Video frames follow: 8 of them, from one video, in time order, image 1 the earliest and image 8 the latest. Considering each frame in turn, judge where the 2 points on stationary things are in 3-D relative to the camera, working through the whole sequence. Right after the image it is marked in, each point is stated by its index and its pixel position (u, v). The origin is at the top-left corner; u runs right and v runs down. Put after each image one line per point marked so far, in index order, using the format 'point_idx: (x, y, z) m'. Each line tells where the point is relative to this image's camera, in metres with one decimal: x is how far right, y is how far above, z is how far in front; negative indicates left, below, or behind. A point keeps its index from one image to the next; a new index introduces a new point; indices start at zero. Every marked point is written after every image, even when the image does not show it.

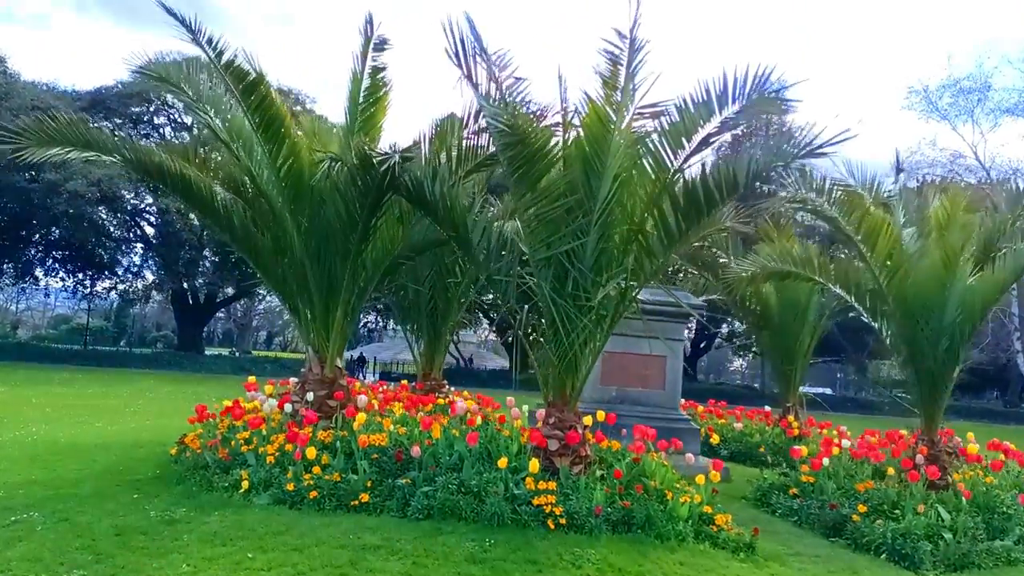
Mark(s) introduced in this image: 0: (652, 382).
0: (+1.3, -0.9, +8.3) m
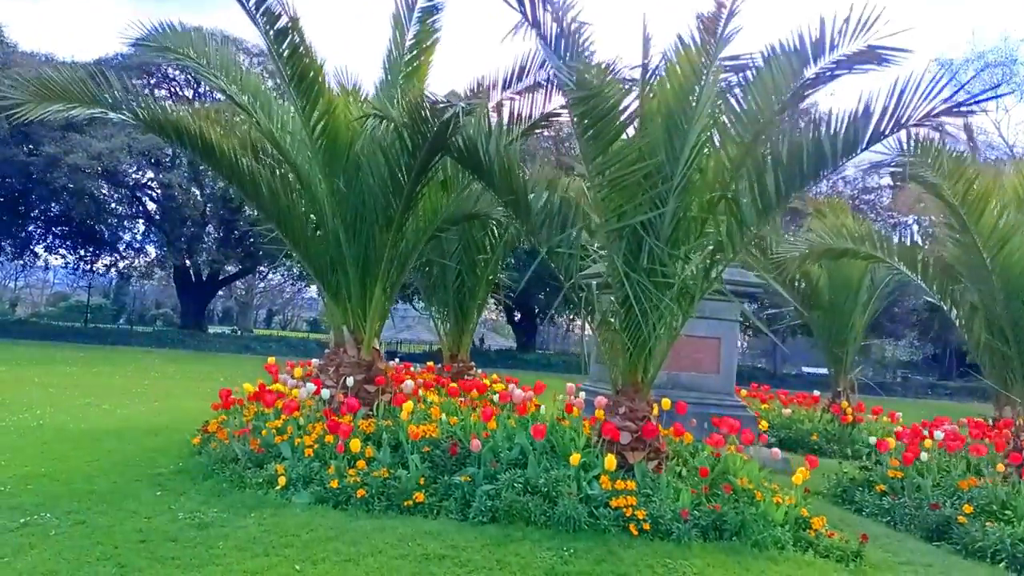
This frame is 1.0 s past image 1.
0: (+1.7, -0.7, +7.7) m
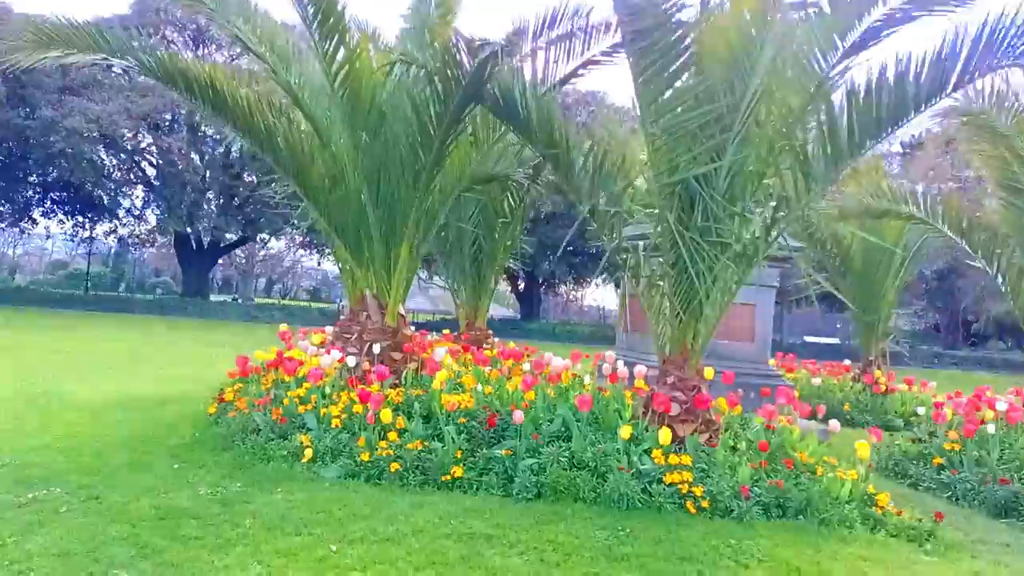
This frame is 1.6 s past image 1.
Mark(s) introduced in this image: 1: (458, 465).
0: (+1.9, -0.4, +7.4) m
1: (-0.3, -0.8, +4.3) m
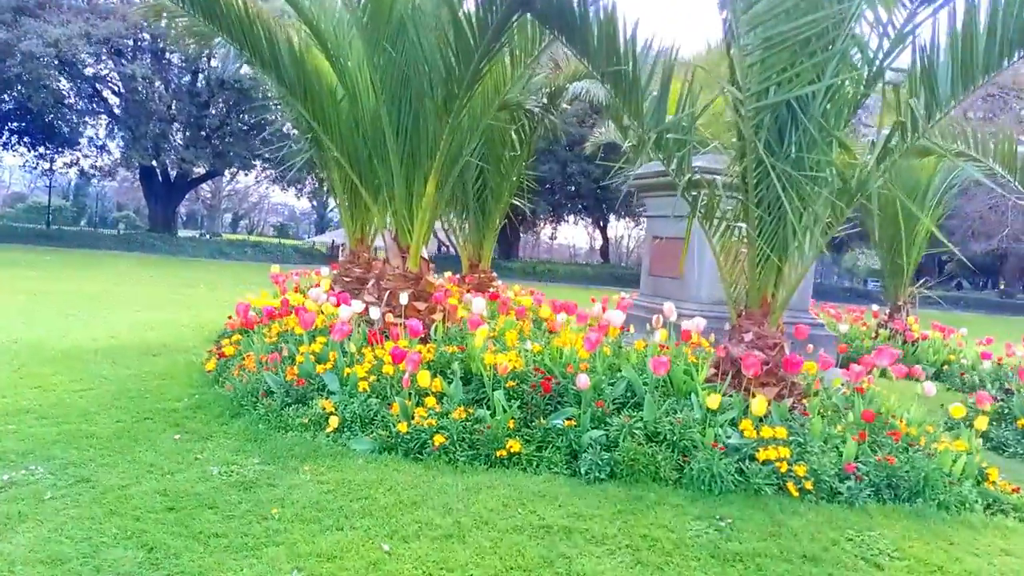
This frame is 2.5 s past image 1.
0: (+2.0, +0.1, +6.8) m
1: (0.0, -0.6, +3.6) m
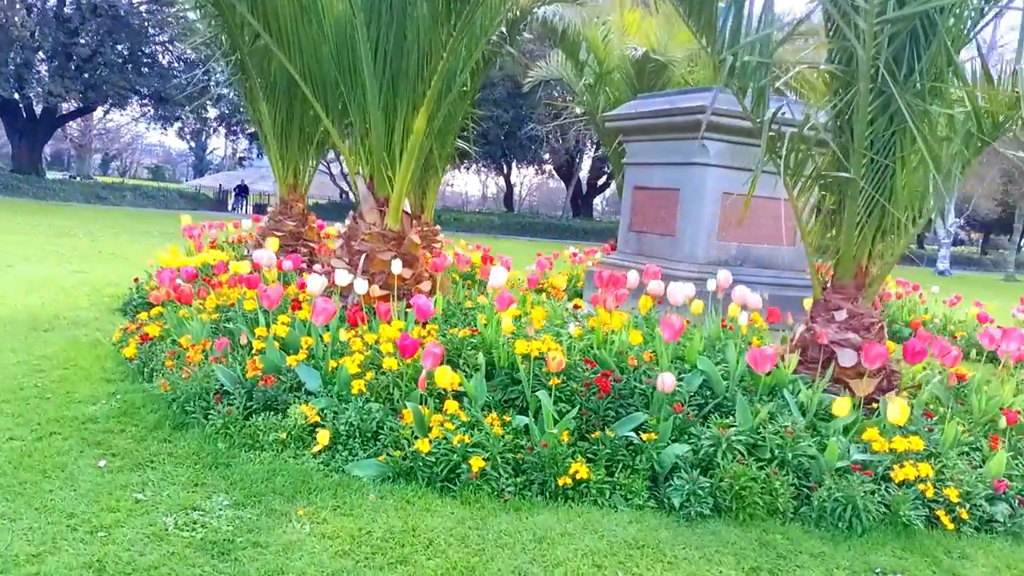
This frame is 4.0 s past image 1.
0: (+1.8, +0.3, +6.1) m
1: (+0.2, -0.5, +2.7) m
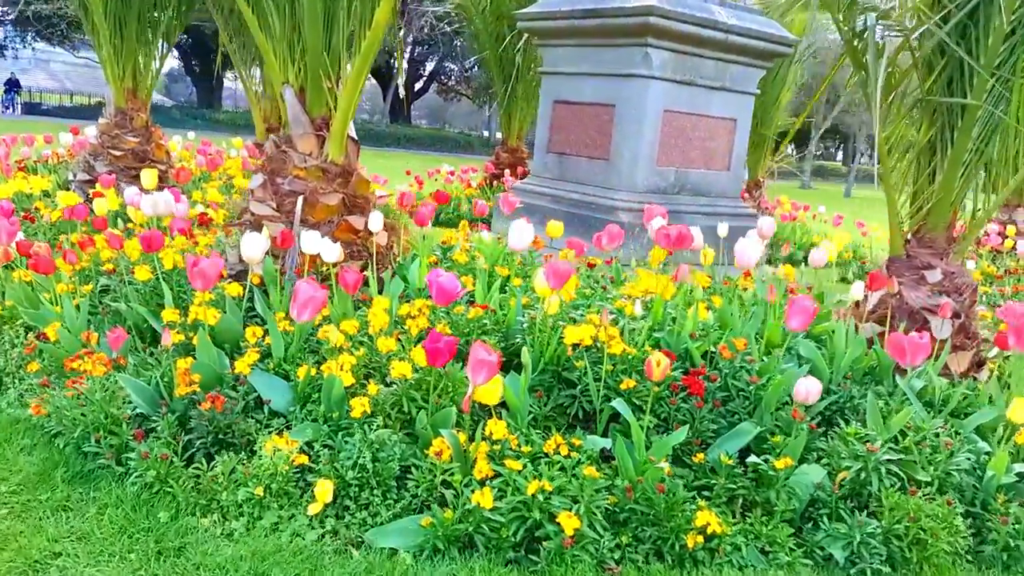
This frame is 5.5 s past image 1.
0: (+1.2, +0.8, +5.5) m
1: (+0.4, -0.5, +2.0) m
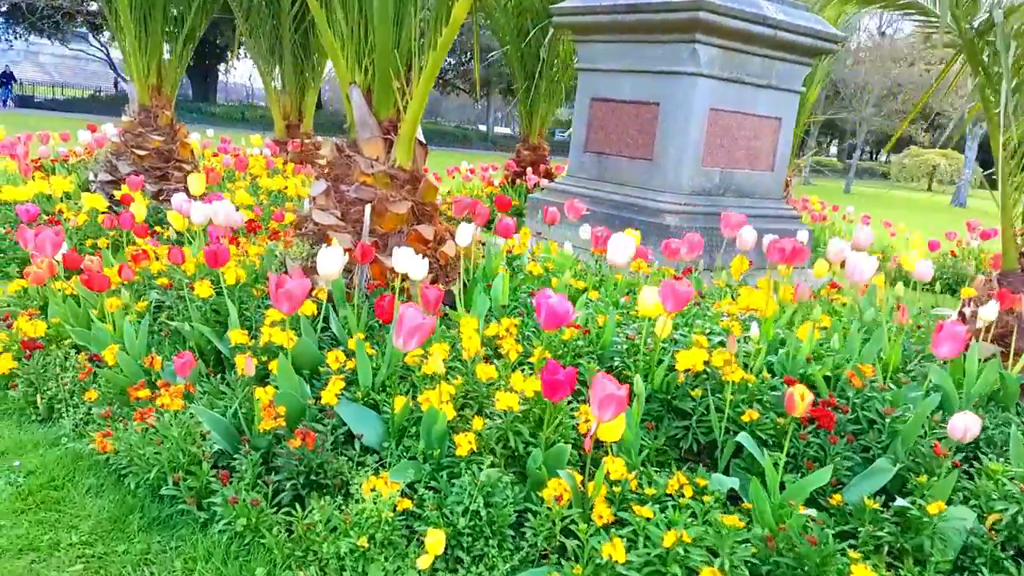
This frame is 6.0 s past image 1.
0: (+1.5, +0.7, +5.3) m
1: (+0.6, -0.5, +1.8) m
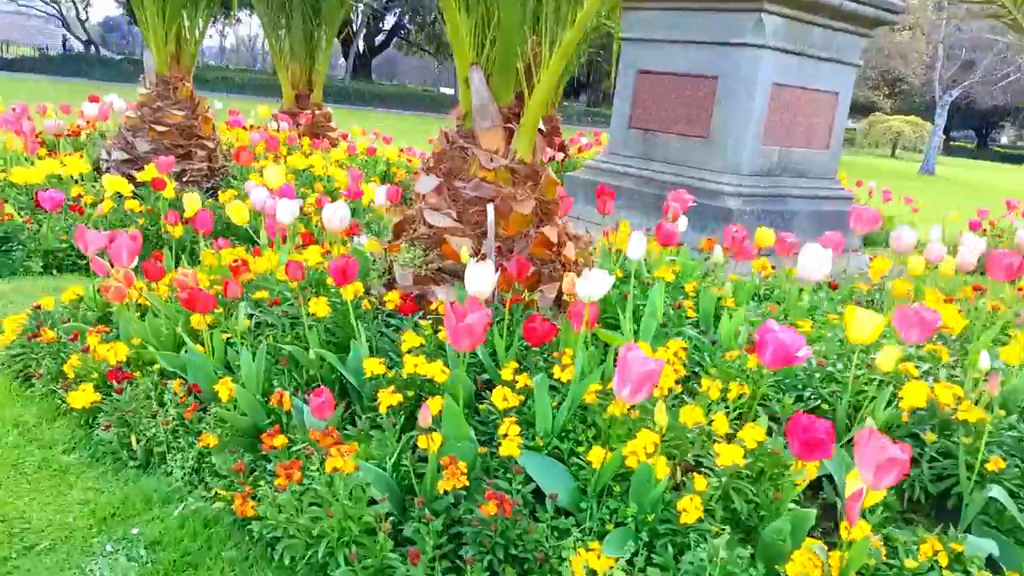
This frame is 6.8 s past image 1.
0: (+1.7, +0.8, +5.0) m
1: (+1.1, -0.6, +1.5) m
